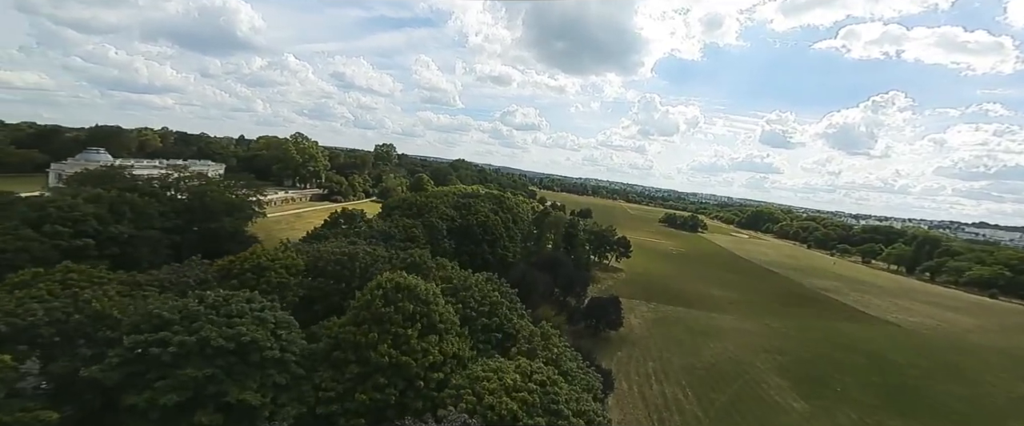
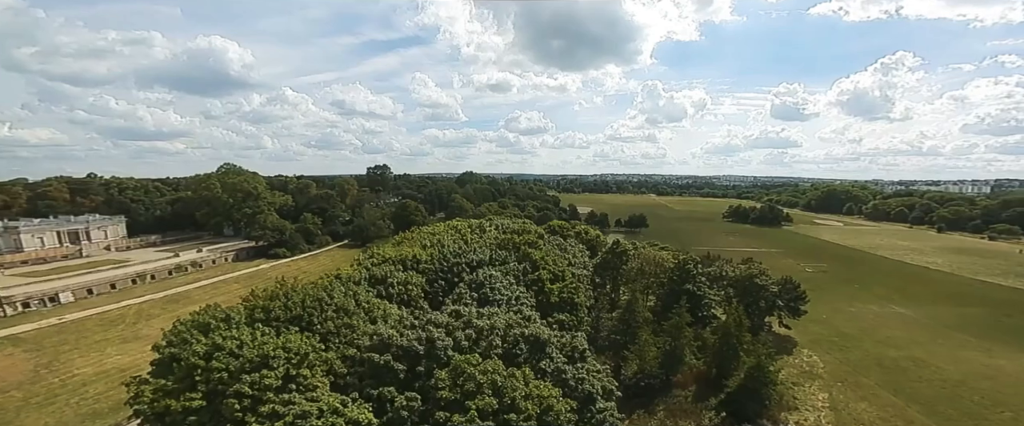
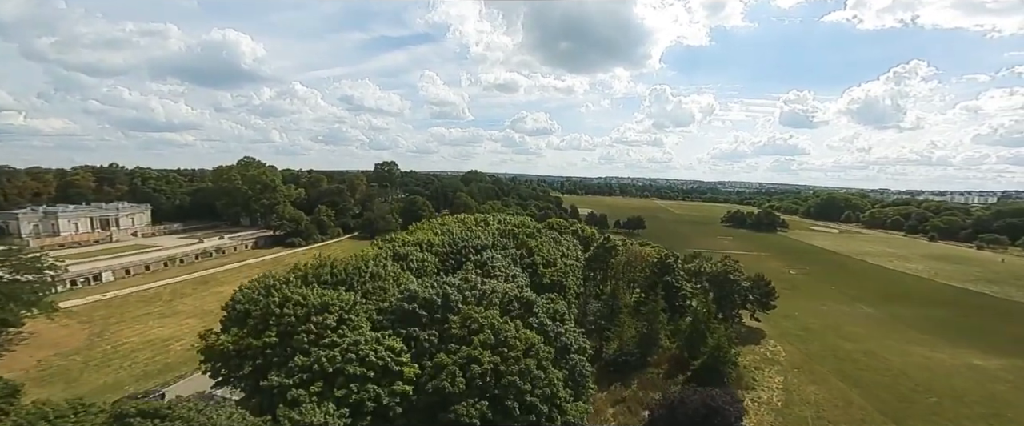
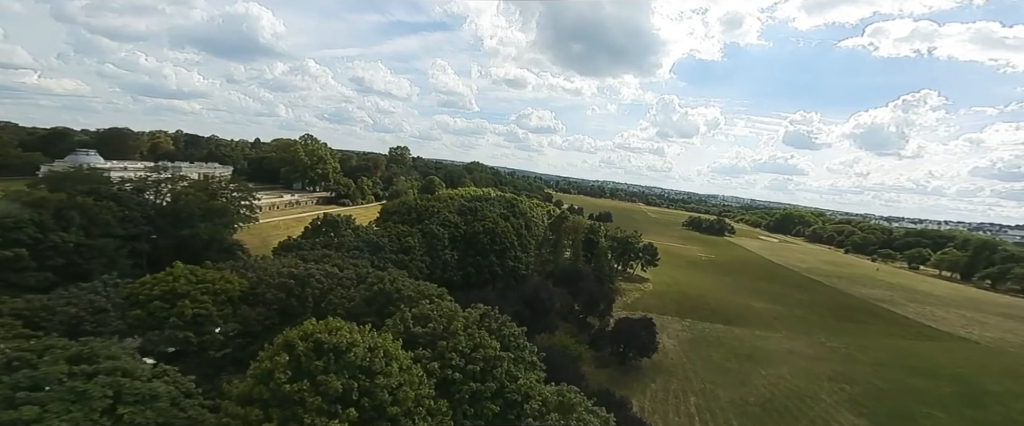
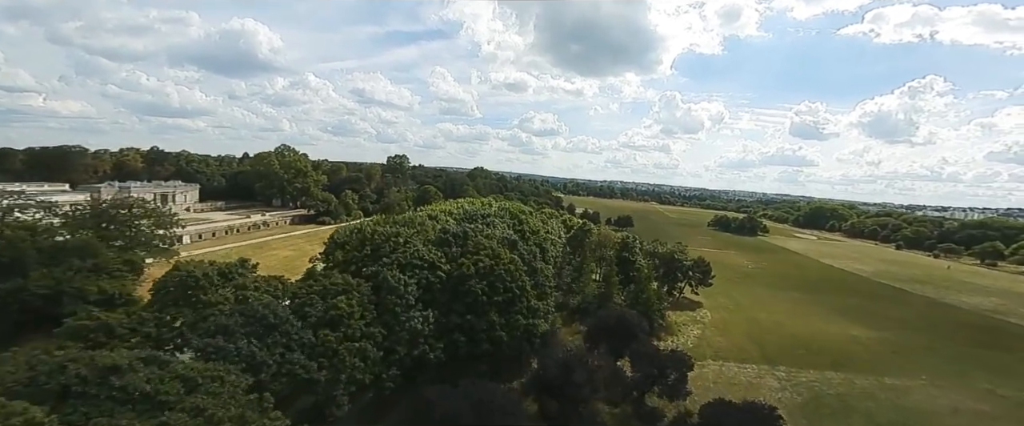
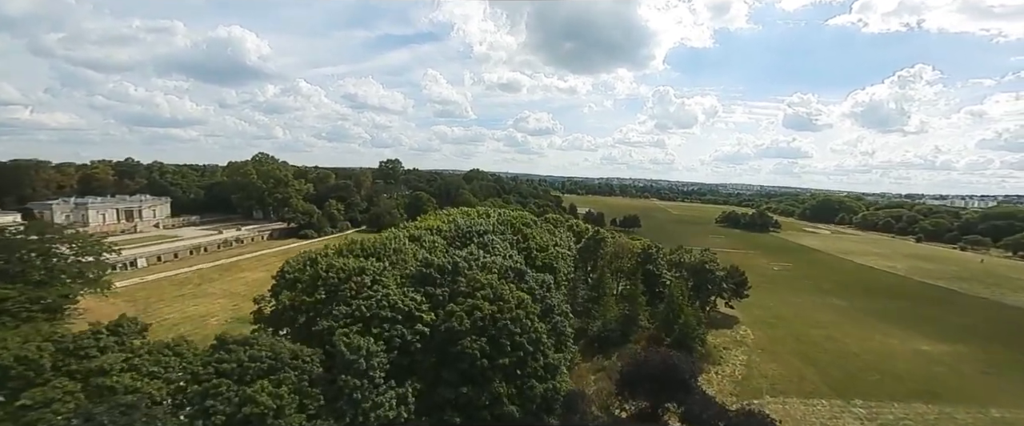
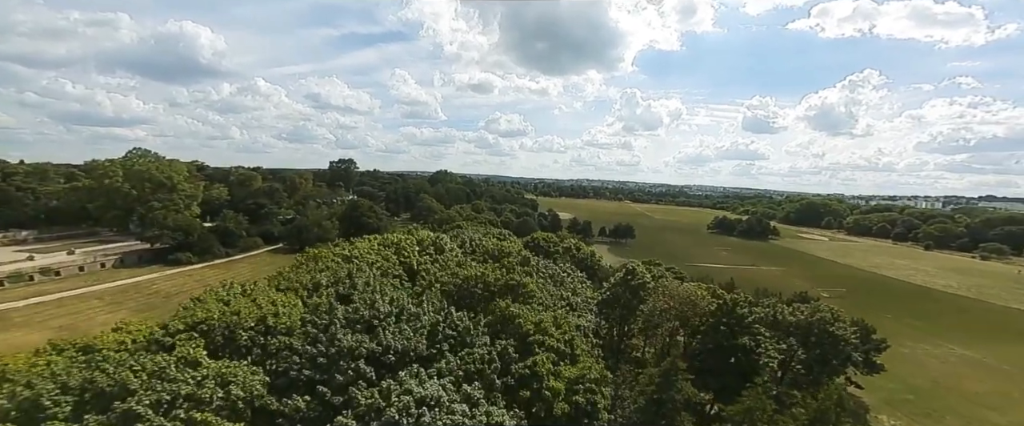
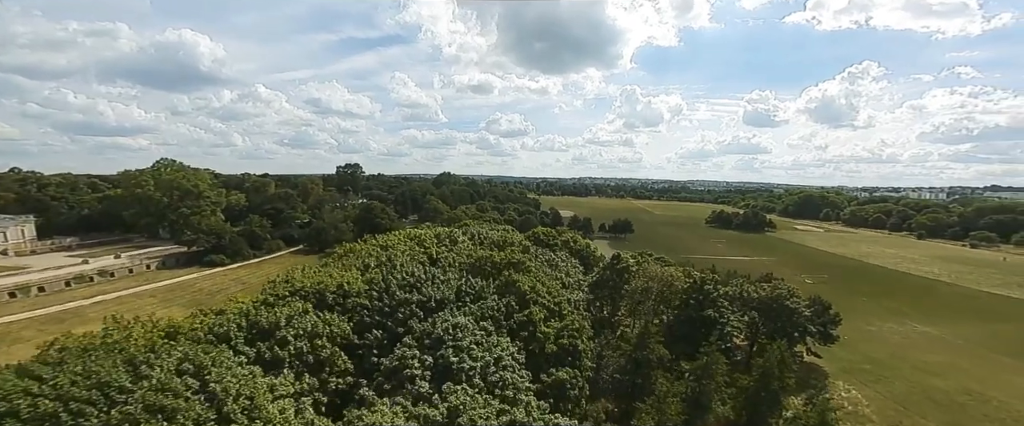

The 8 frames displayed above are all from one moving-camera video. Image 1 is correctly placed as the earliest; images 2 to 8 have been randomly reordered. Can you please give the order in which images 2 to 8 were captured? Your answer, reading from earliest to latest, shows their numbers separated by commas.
4, 5, 6, 3, 2, 8, 7
